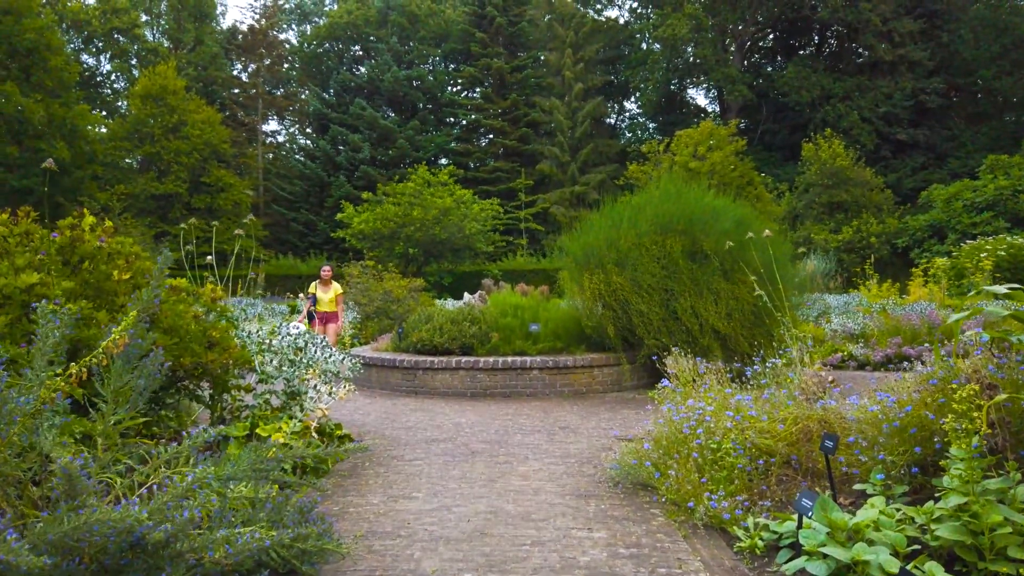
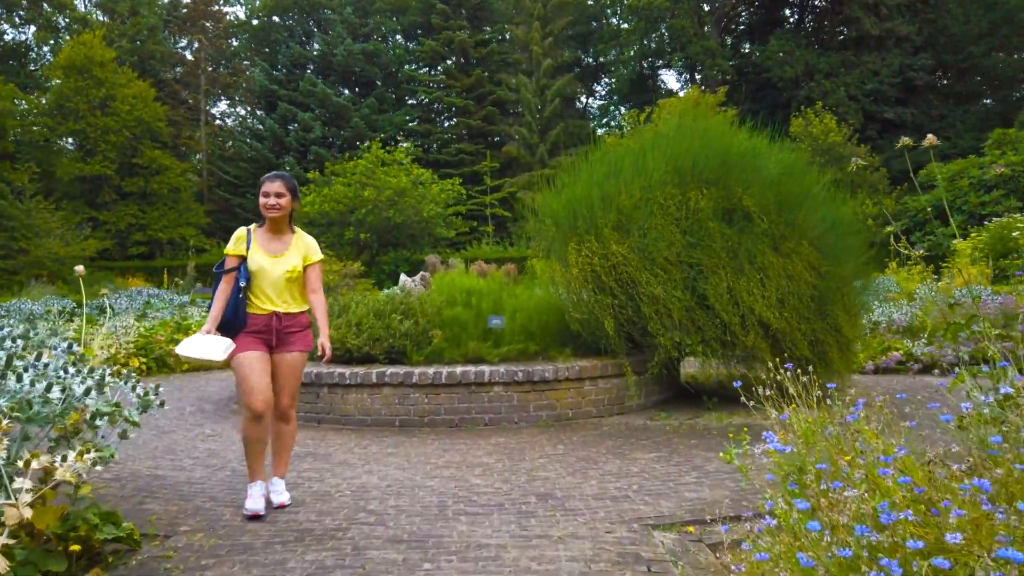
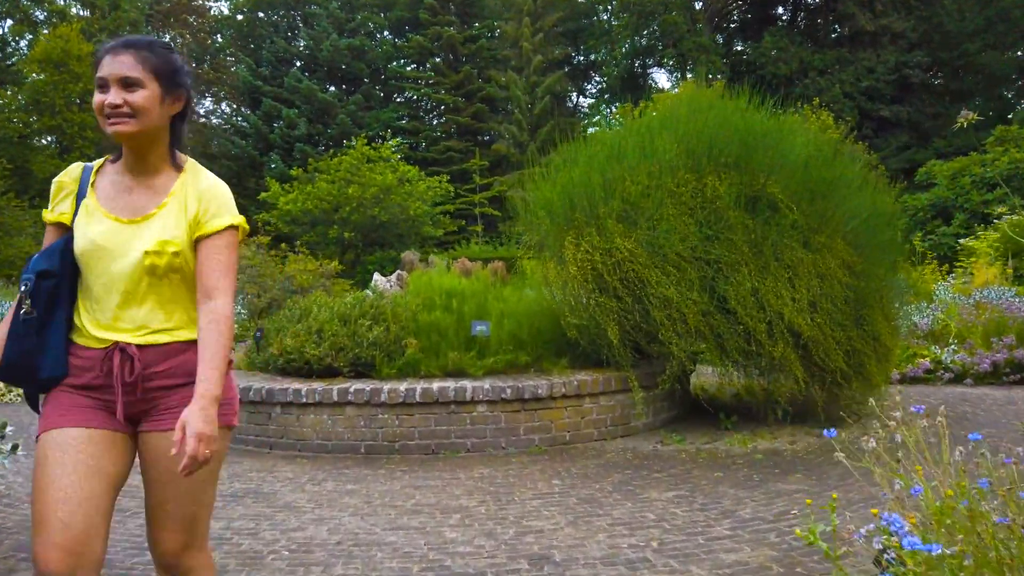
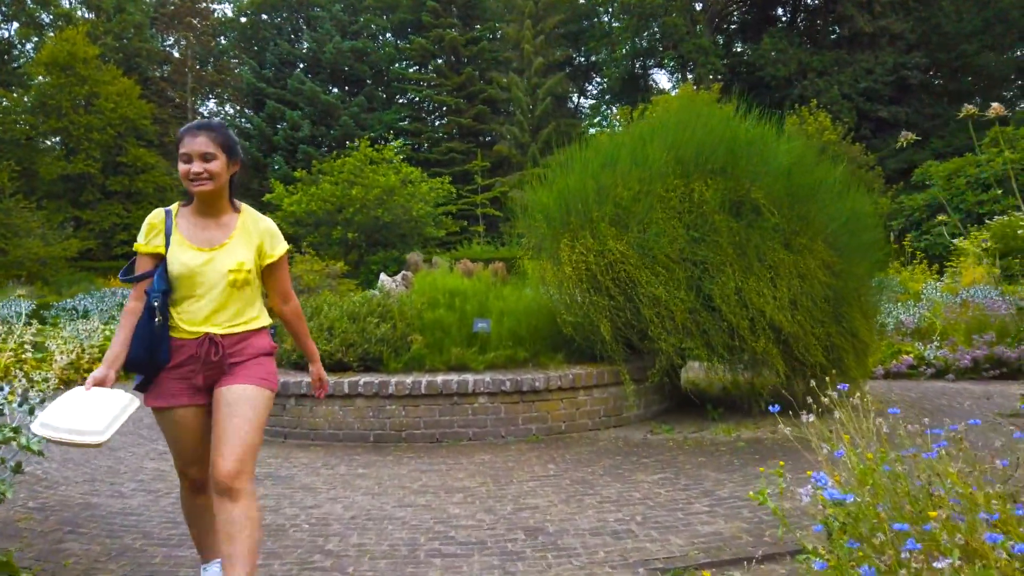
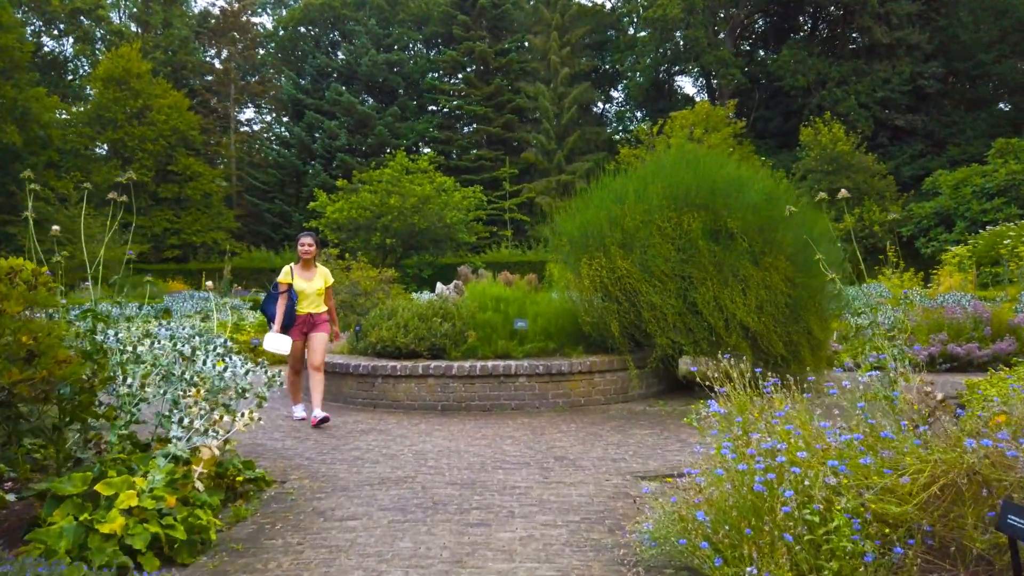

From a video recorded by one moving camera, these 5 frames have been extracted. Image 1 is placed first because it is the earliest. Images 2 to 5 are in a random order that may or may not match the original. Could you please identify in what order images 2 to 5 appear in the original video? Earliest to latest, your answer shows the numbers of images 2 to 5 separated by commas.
5, 2, 4, 3
